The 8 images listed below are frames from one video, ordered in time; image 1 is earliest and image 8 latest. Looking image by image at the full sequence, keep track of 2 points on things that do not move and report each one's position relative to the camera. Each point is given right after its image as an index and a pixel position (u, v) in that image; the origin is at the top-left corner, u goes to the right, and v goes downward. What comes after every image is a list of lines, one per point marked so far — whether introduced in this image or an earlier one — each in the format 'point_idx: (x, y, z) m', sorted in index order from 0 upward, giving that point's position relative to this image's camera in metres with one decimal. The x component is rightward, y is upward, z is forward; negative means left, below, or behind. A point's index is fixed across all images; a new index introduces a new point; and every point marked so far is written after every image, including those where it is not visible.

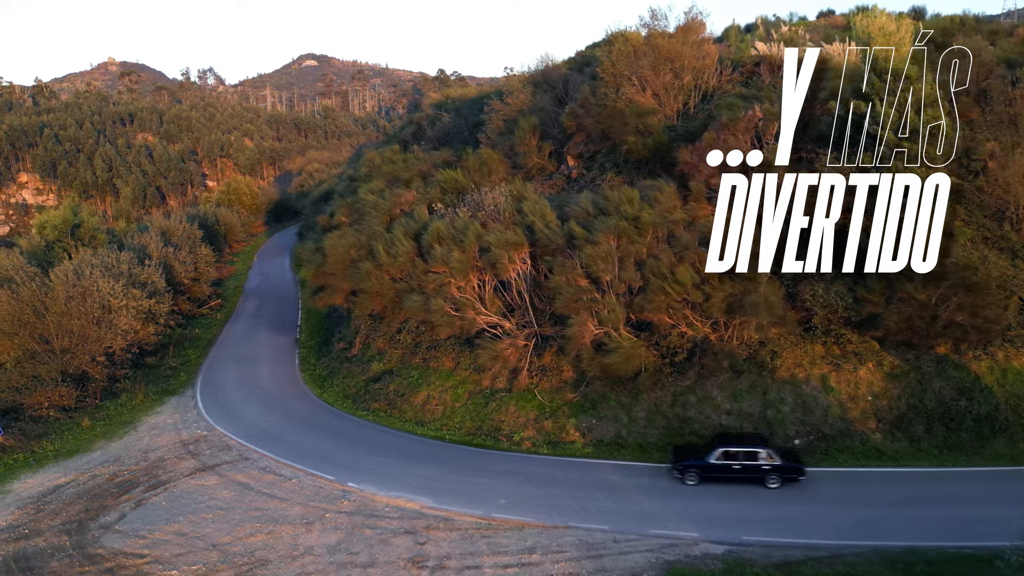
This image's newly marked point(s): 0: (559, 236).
0: (+1.8, +2.1, +17.2) m
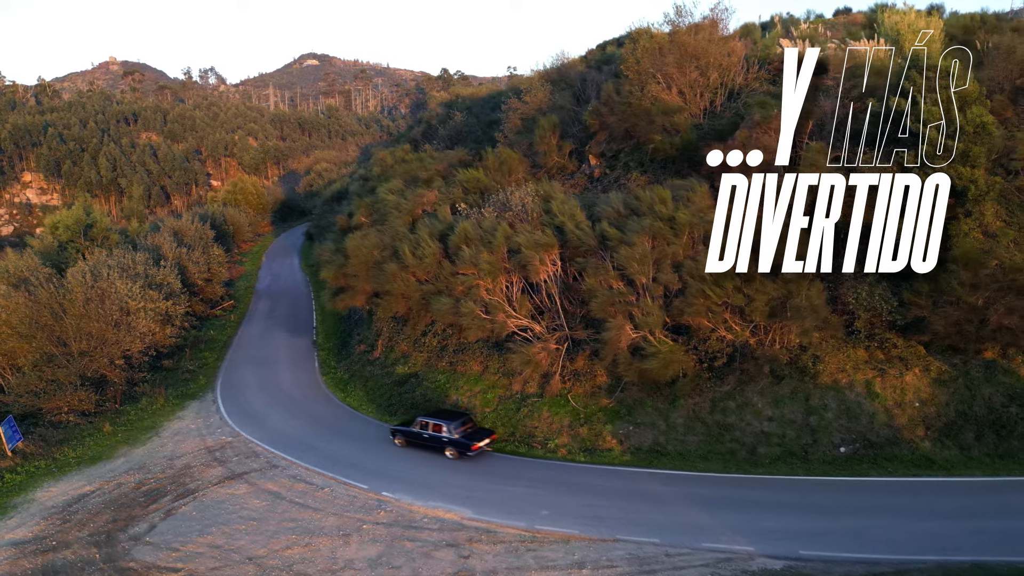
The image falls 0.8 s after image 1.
0: (+3.0, +2.0, +16.8) m
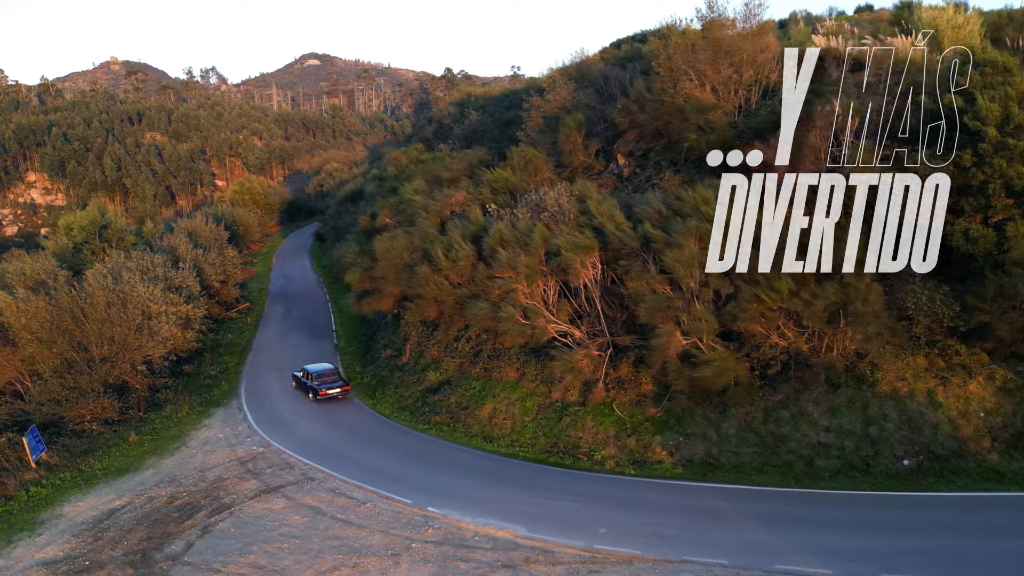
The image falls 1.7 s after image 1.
0: (+4.5, +1.8, +16.1) m
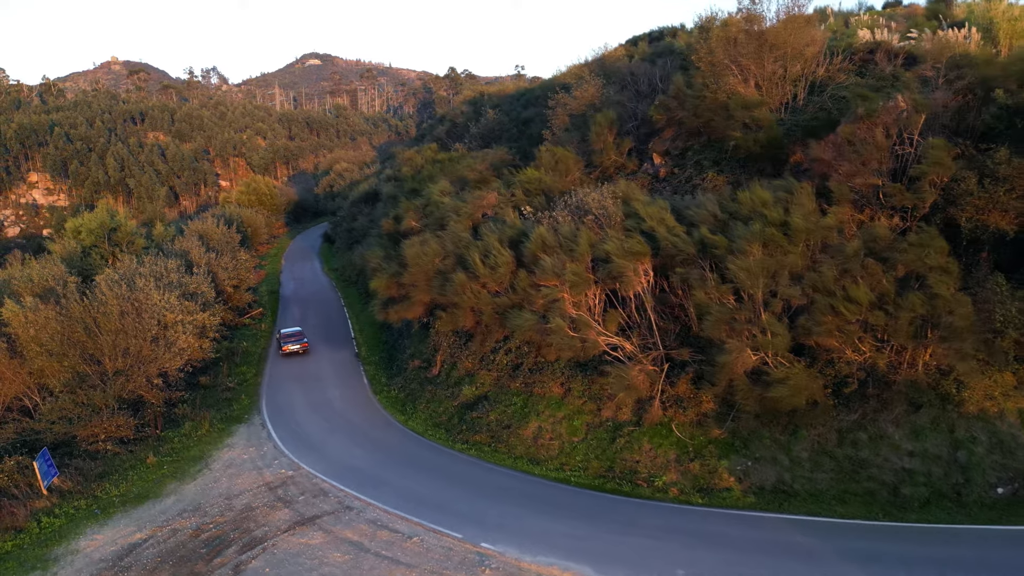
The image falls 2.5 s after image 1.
0: (+6.1, +1.5, +15.0) m
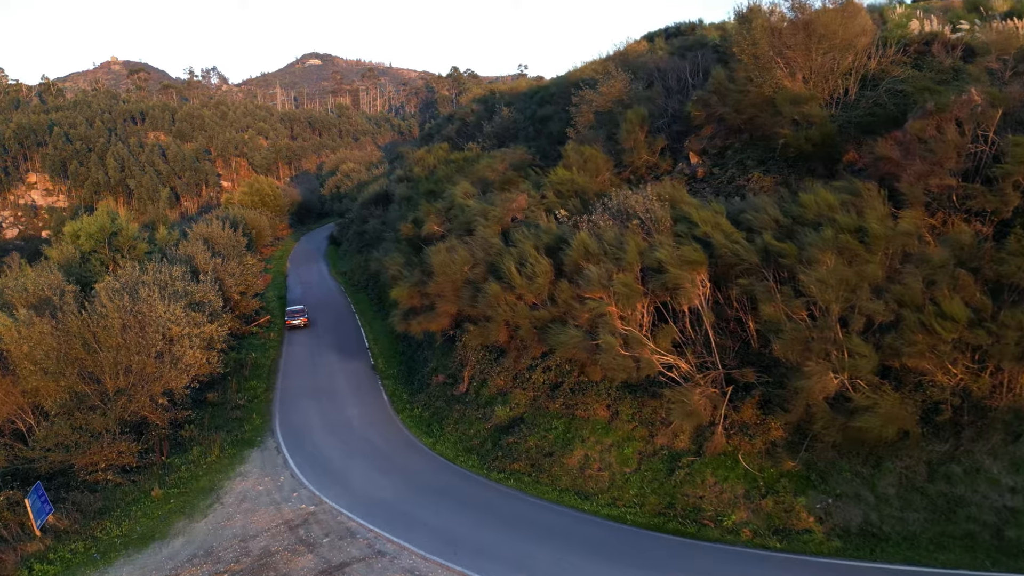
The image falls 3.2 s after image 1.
0: (+7.4, +1.1, +13.5) m
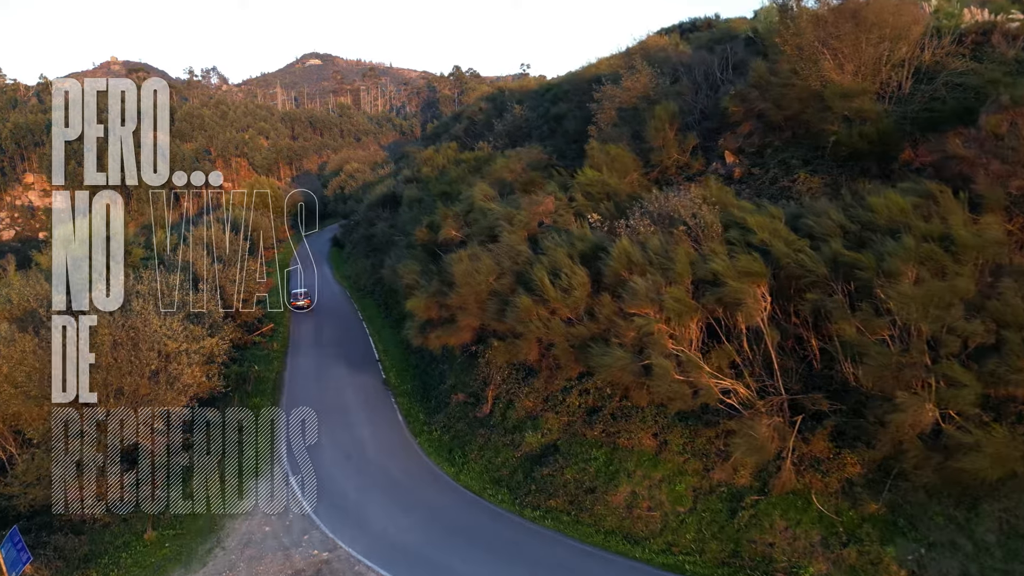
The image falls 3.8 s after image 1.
0: (+8.5, +0.7, +12.0) m
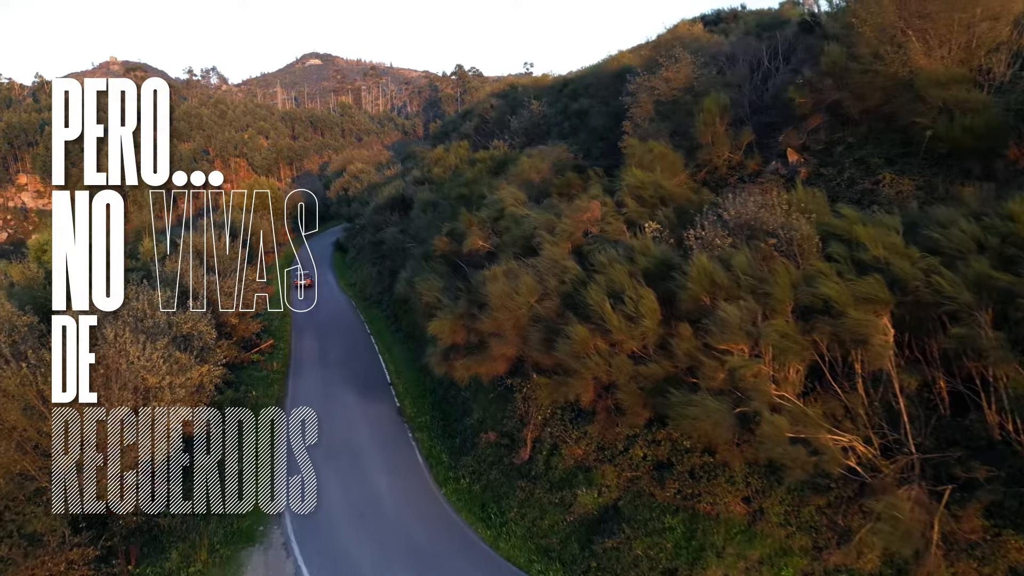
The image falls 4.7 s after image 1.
0: (+9.8, 0.0, +9.4) m
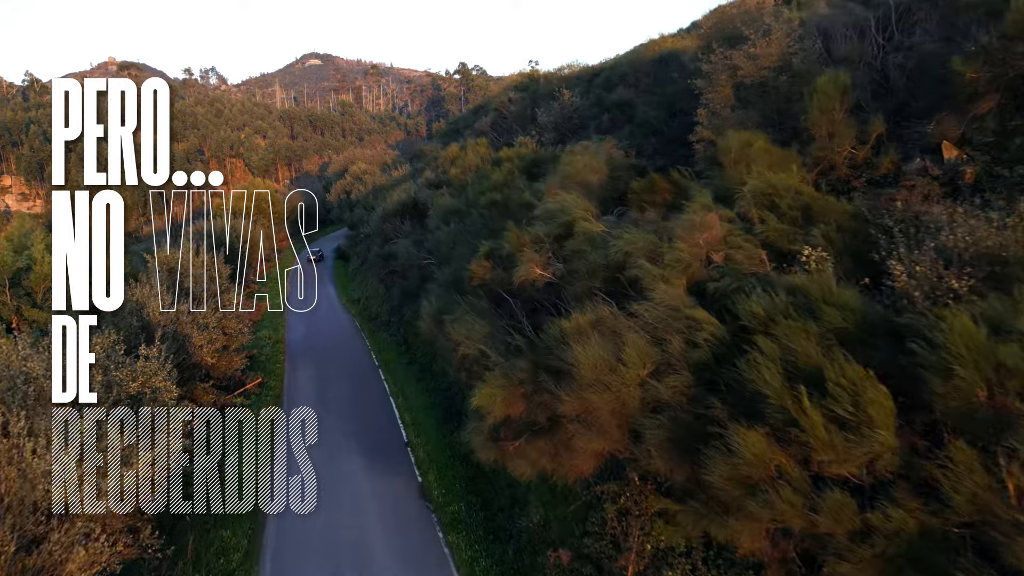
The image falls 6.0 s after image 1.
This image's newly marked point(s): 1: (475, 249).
0: (+11.7, -1.2, +4.9) m
1: (-1.5, +1.4, +15.4) m
